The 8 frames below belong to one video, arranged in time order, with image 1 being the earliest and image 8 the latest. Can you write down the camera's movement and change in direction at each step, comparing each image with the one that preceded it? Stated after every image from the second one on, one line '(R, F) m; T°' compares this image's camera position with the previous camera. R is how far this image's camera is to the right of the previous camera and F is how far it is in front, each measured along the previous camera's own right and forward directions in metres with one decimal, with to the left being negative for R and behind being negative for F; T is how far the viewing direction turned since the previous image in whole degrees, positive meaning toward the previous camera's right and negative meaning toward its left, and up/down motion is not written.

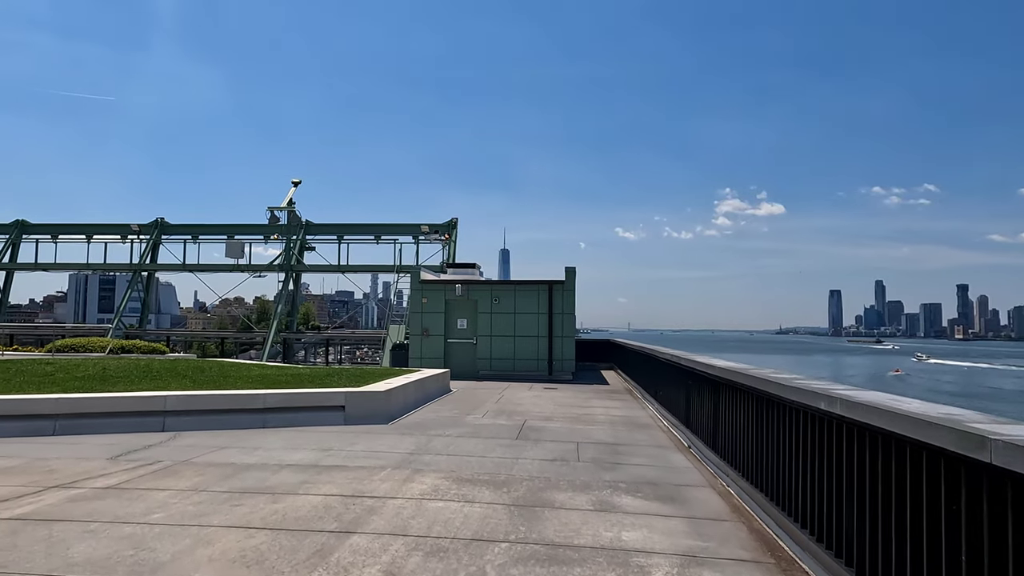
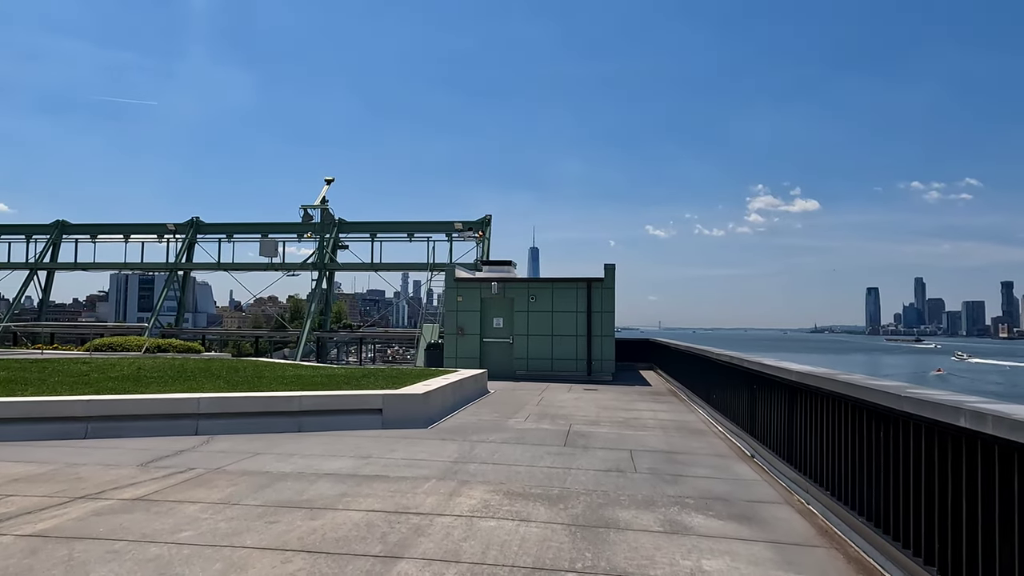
(-0.2, +0.6) m; -3°
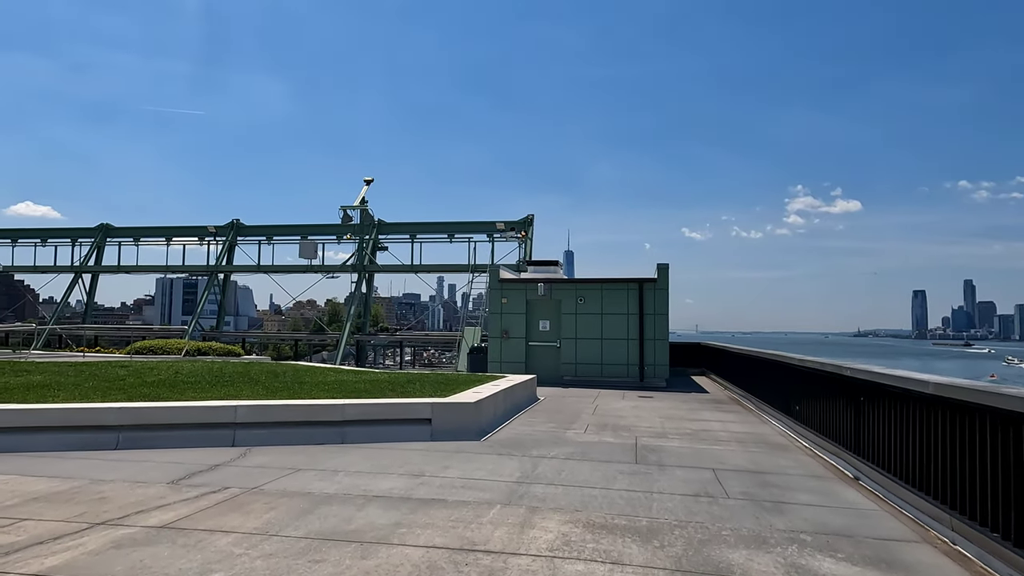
(-0.4, +0.9) m; -3°
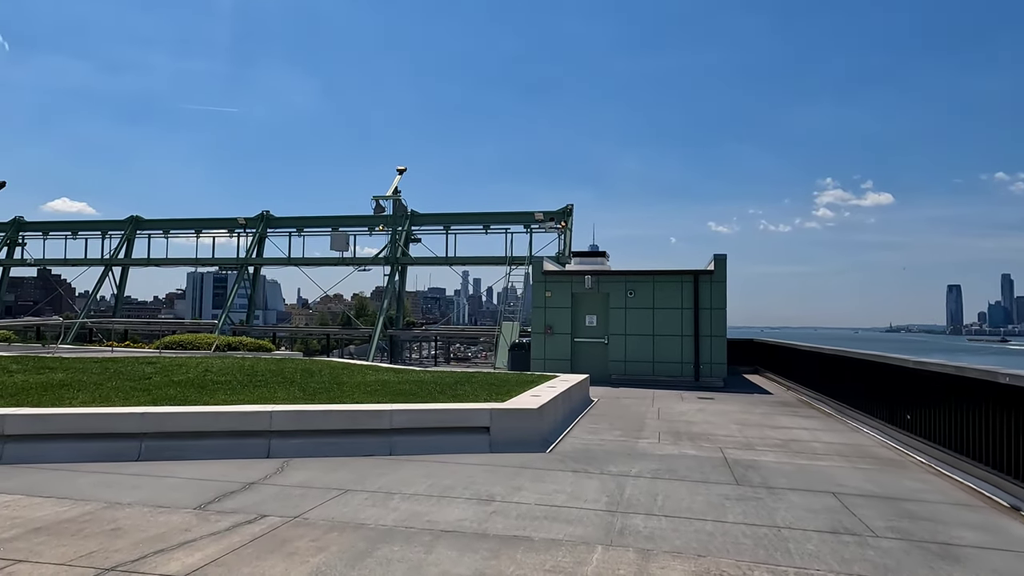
(-0.6, +1.2) m; -2°
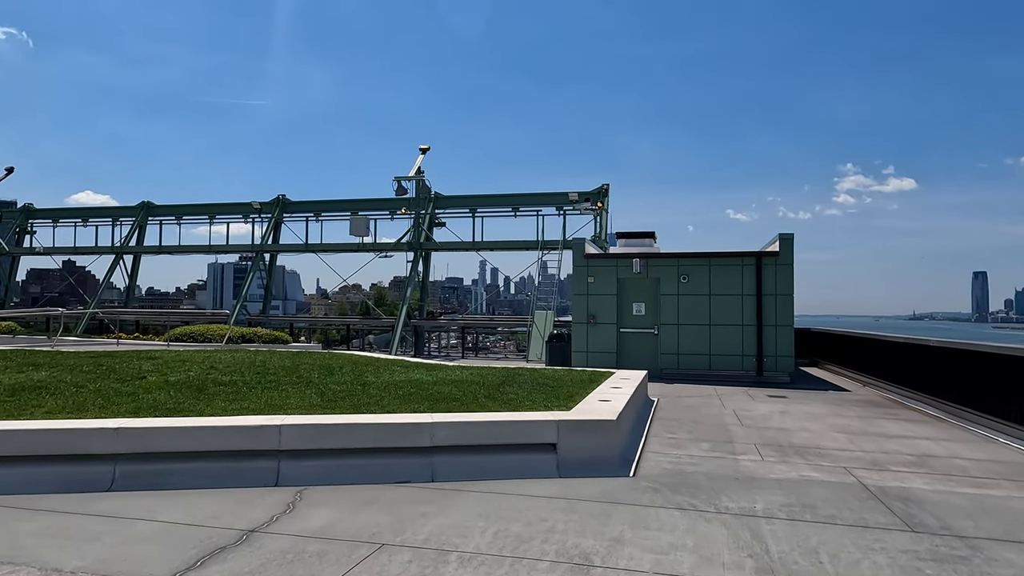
(-0.5, +1.8) m; -2°
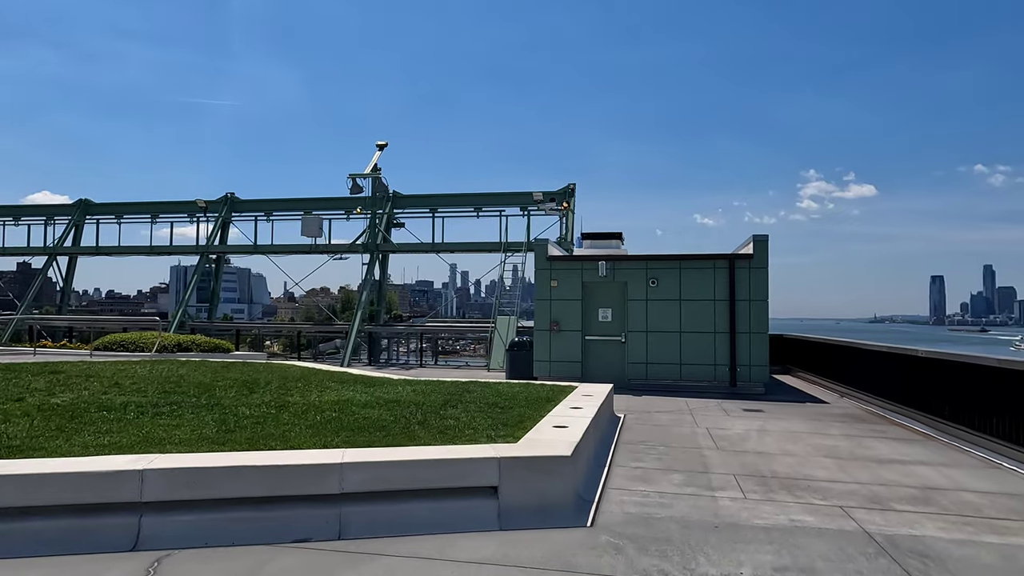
(+0.3, +1.2) m; +3°
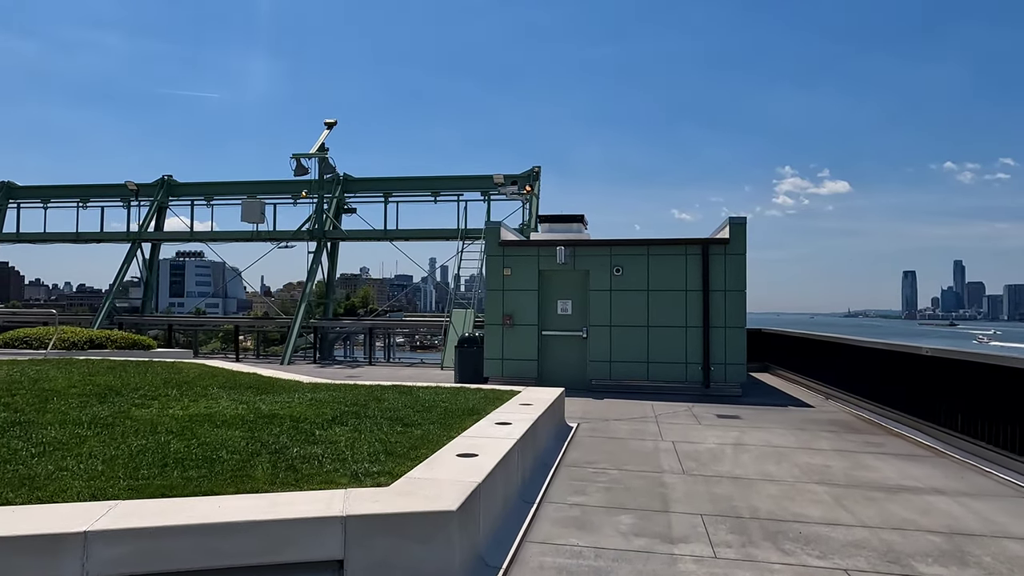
(+0.7, +1.8) m; +2°
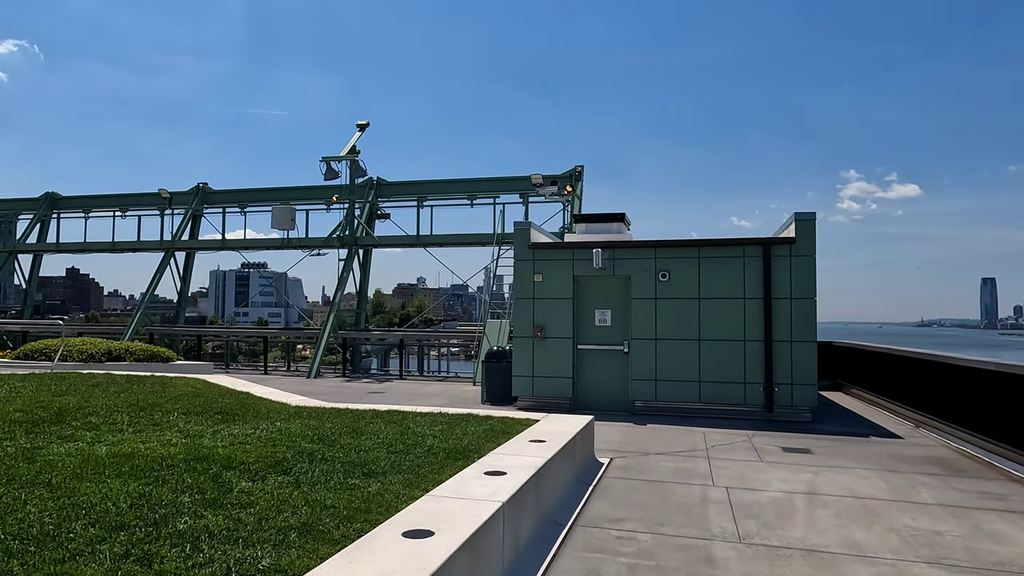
(+0.4, +1.5) m; -5°
